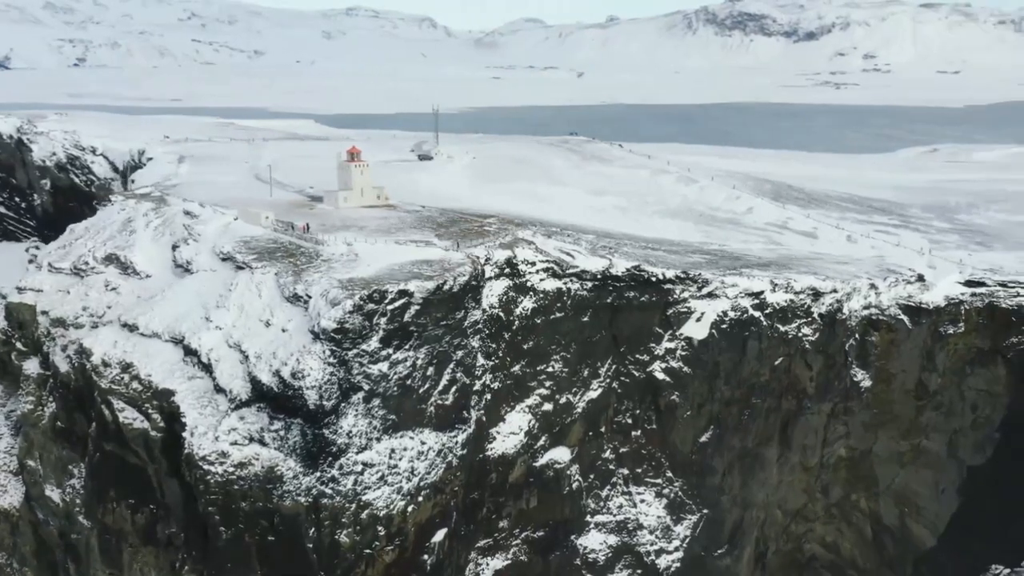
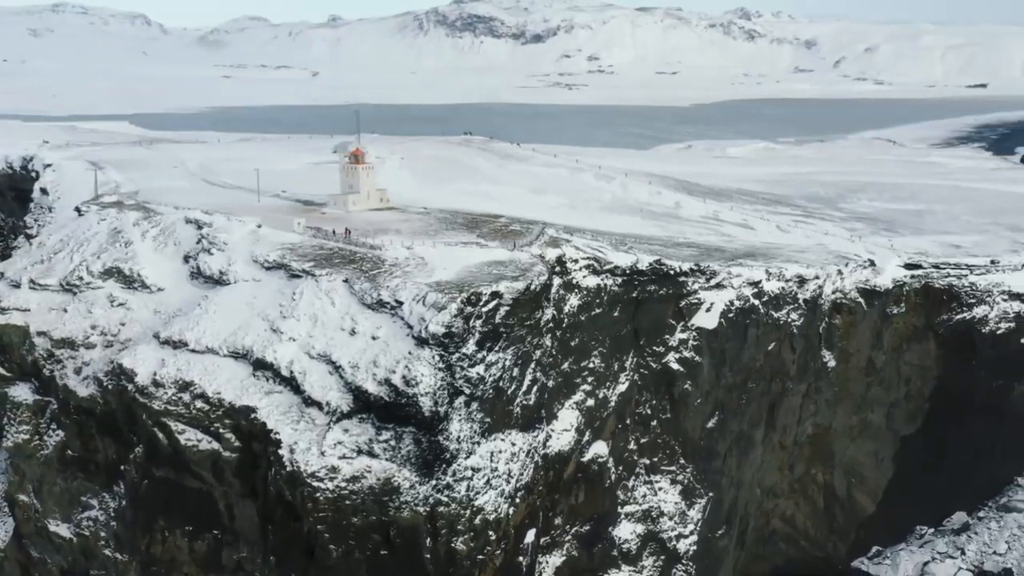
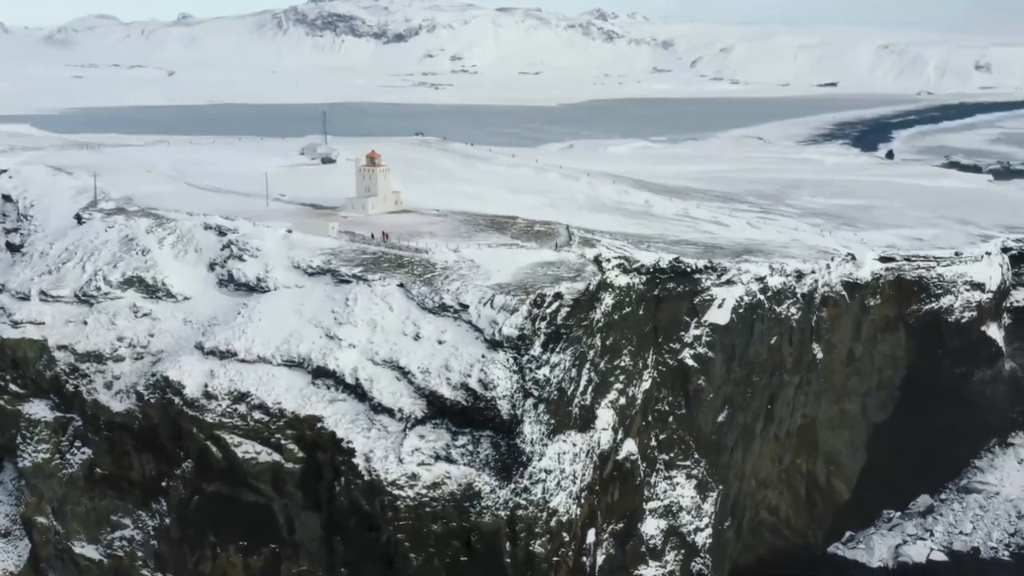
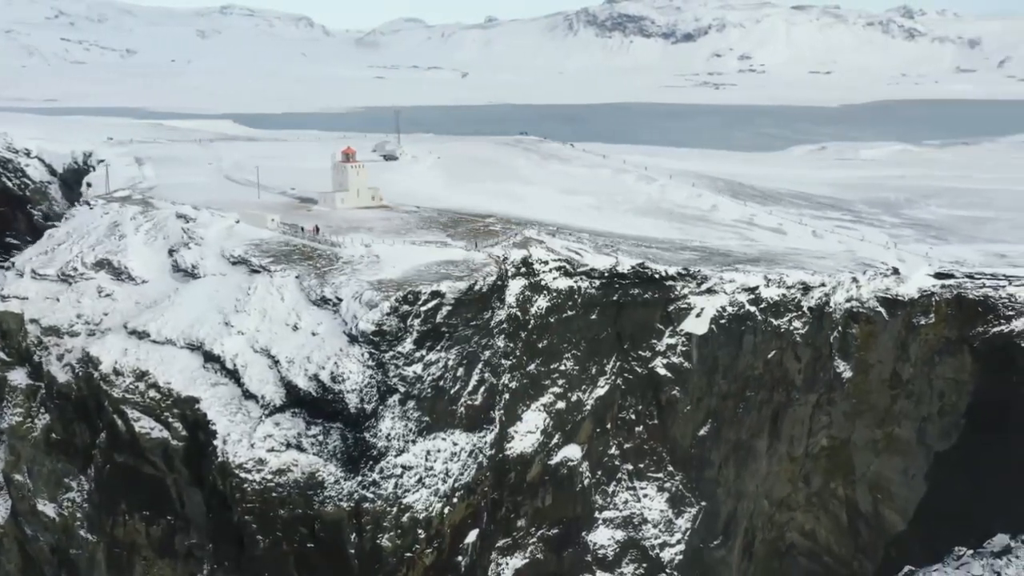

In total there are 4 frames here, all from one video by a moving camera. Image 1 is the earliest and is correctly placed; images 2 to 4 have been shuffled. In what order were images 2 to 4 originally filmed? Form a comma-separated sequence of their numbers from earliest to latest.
4, 2, 3
